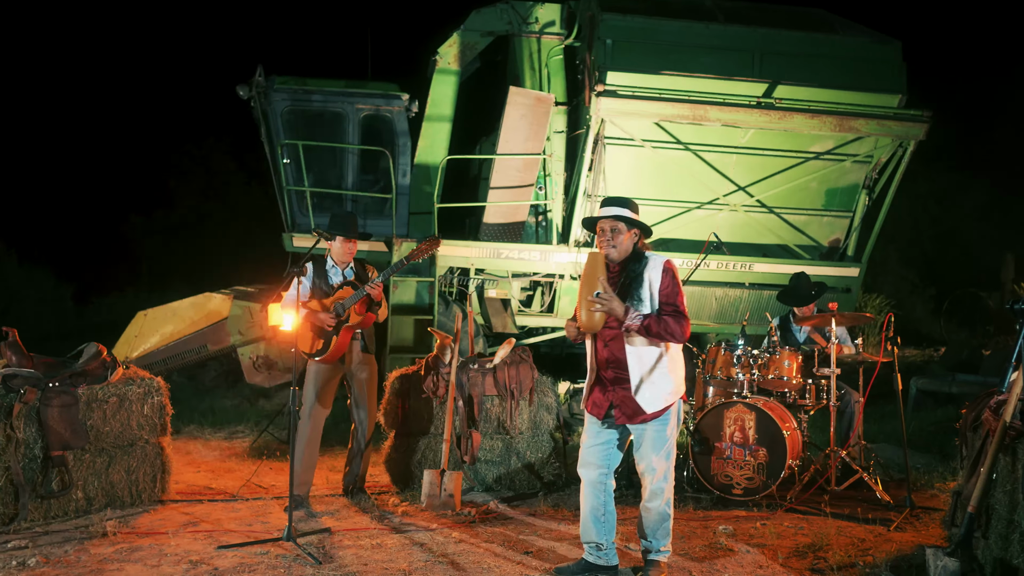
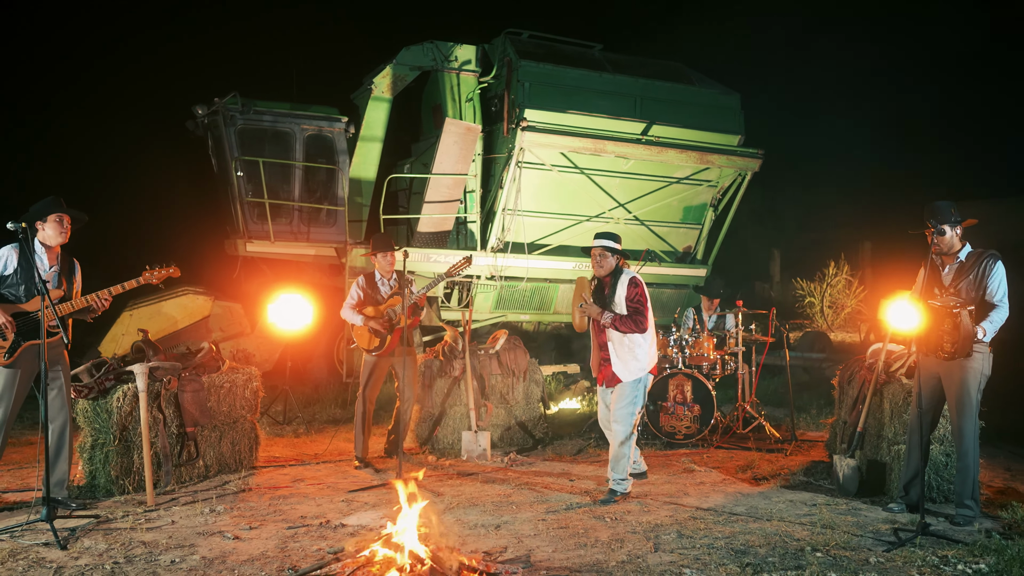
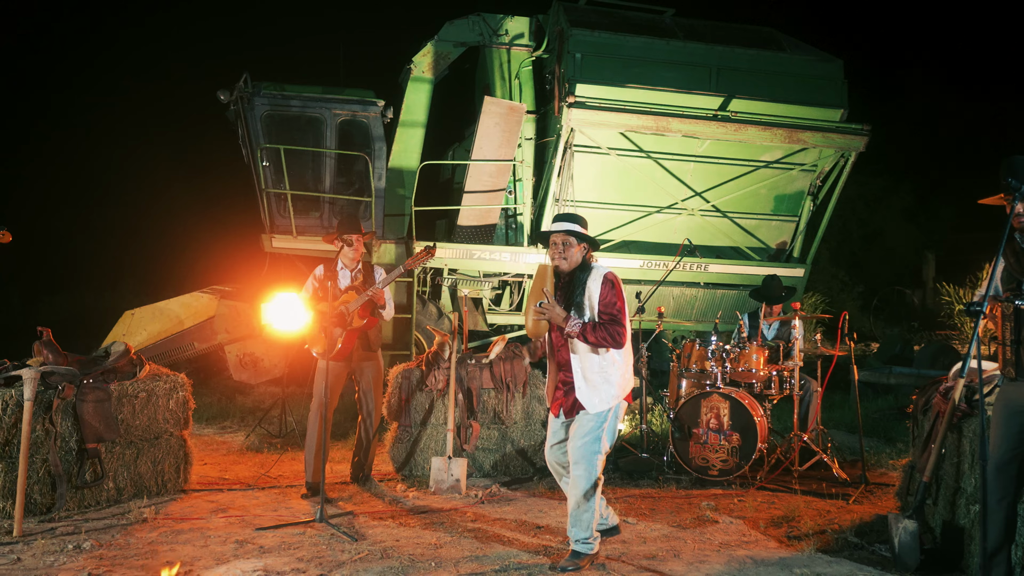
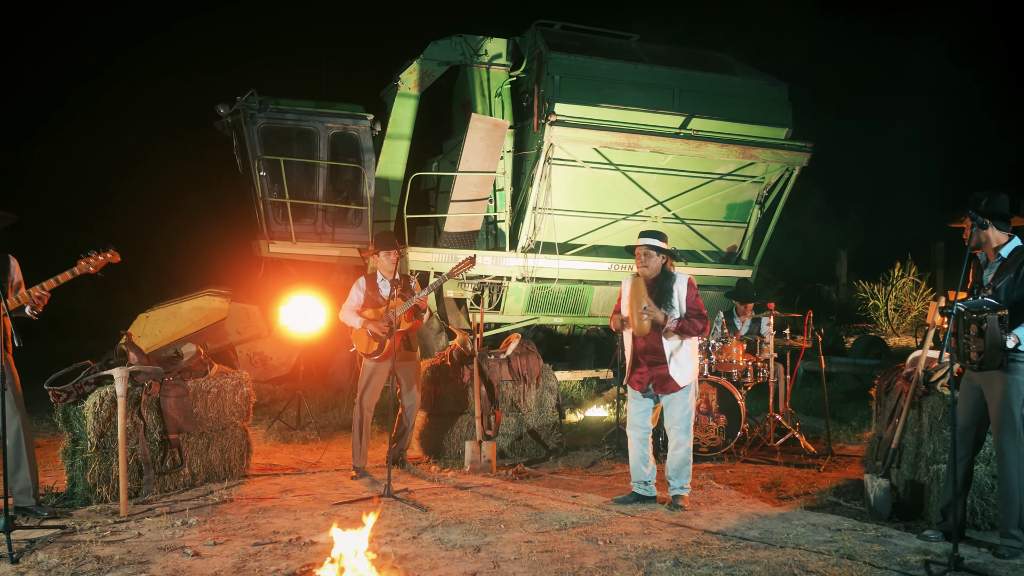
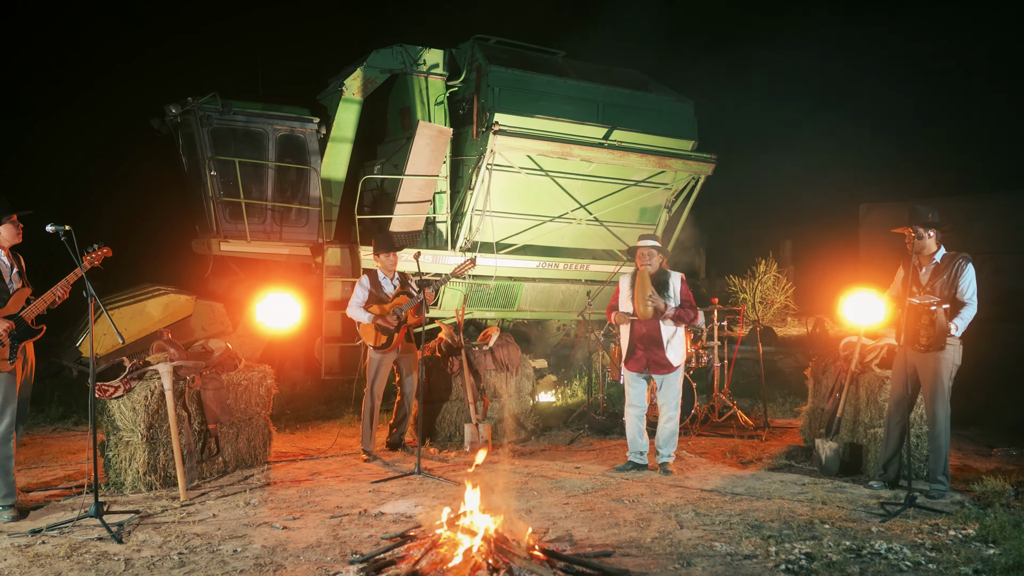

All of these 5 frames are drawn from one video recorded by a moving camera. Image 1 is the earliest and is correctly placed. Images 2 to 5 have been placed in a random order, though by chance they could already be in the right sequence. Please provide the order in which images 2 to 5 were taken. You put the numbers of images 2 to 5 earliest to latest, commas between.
3, 4, 2, 5
